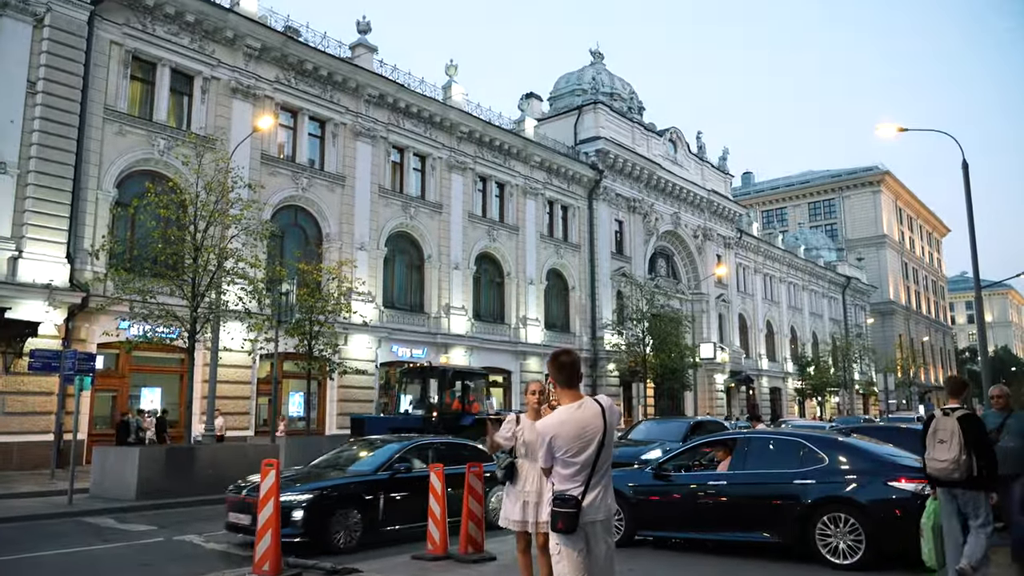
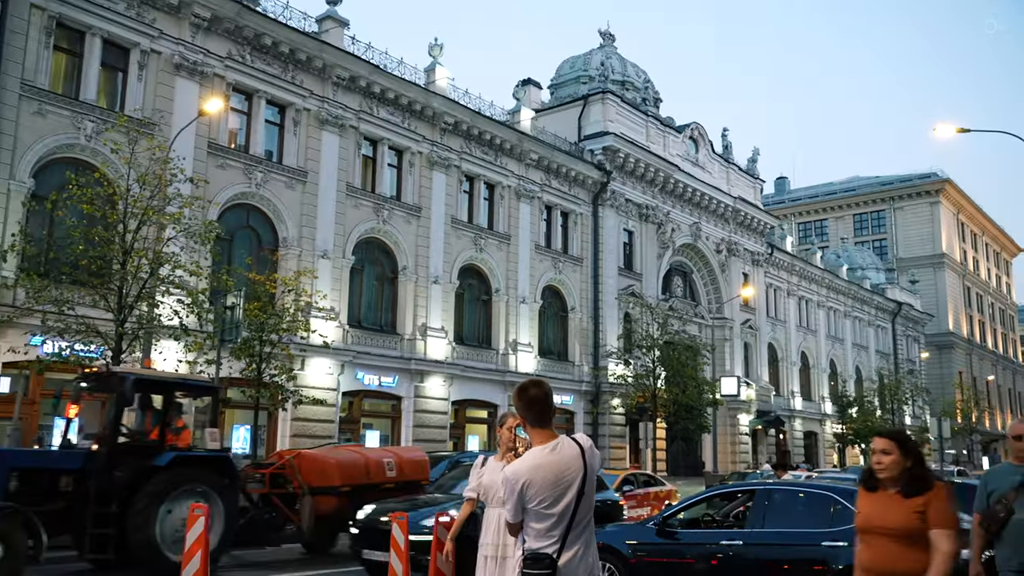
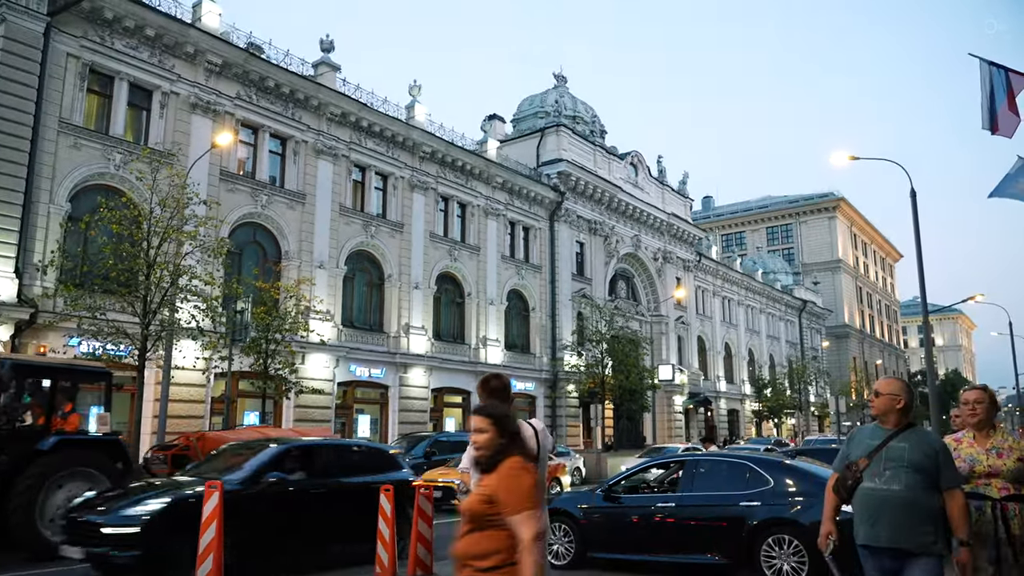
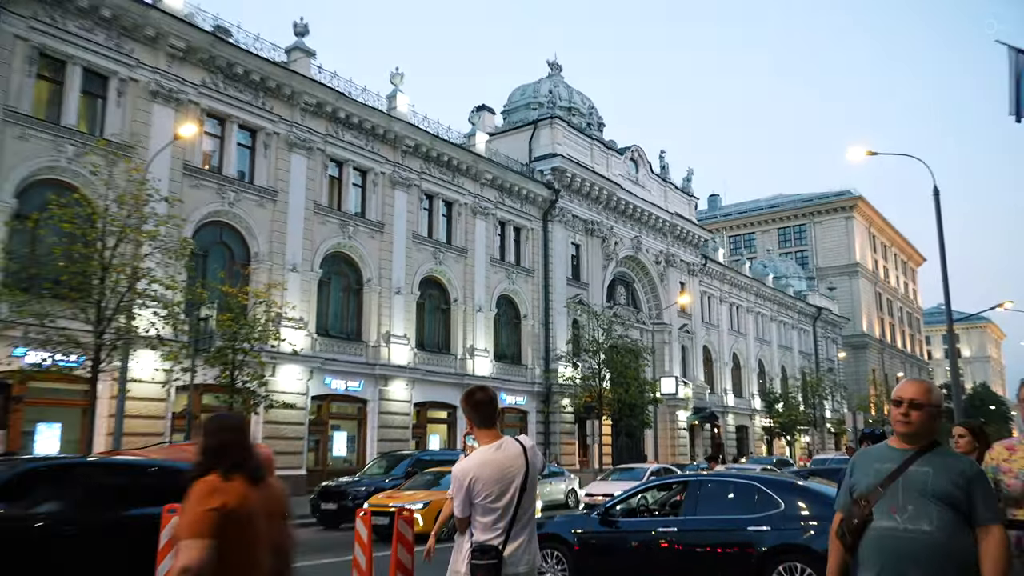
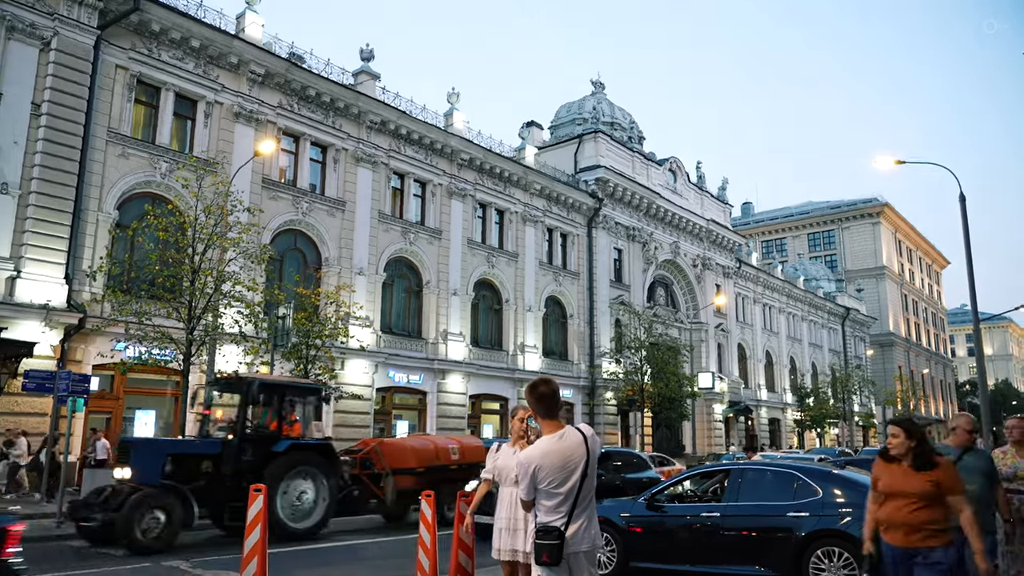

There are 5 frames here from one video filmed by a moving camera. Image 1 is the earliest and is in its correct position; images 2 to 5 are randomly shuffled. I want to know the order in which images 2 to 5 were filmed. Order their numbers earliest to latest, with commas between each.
5, 2, 3, 4
